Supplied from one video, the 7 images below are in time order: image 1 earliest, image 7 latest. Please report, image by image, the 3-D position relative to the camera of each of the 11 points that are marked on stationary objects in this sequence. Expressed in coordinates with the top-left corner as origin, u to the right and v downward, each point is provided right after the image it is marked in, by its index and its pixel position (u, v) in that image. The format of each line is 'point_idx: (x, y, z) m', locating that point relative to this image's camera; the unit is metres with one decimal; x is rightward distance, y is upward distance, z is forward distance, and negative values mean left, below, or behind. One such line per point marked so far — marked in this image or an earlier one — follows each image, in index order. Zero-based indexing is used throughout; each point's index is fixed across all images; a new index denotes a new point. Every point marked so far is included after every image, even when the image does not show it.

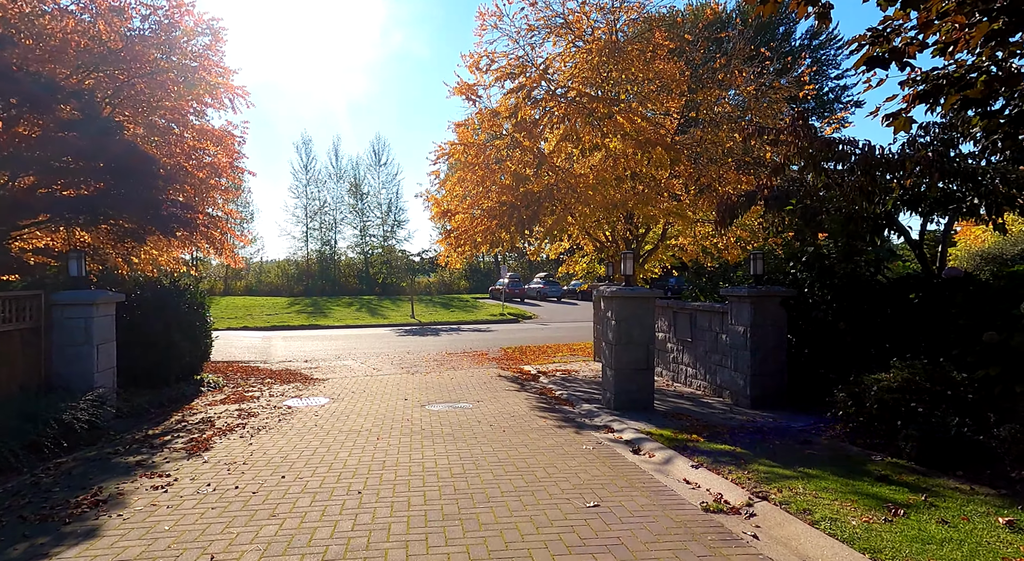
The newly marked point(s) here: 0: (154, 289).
0: (-5.5, -0.2, +9.8) m
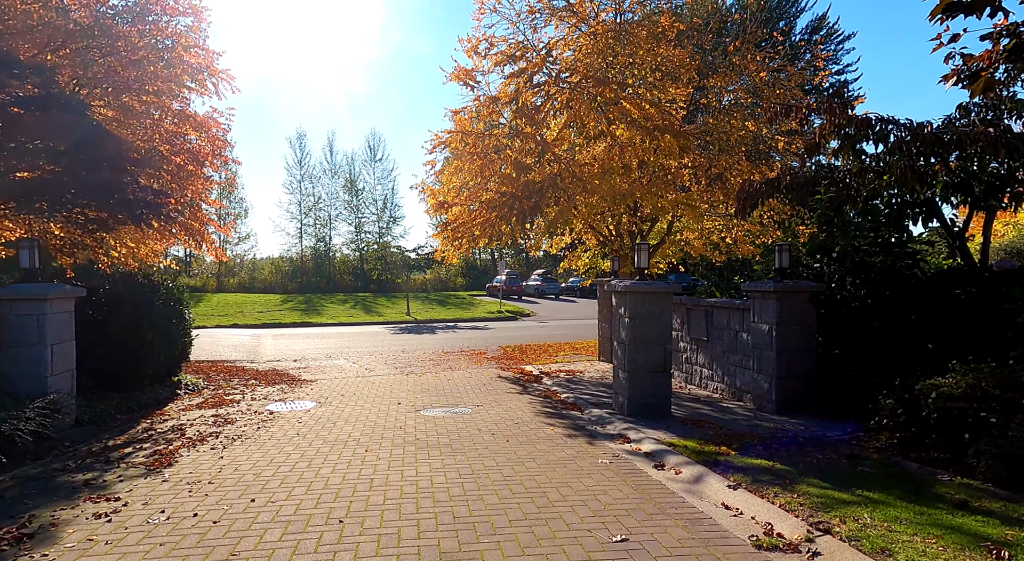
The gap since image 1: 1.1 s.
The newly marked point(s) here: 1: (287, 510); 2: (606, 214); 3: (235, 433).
0: (-5.5, -0.1, +9.0) m
1: (-1.5, -1.5, +4.3) m
2: (+2.0, +1.4, +13.4) m
3: (-3.0, -1.6, +6.9) m
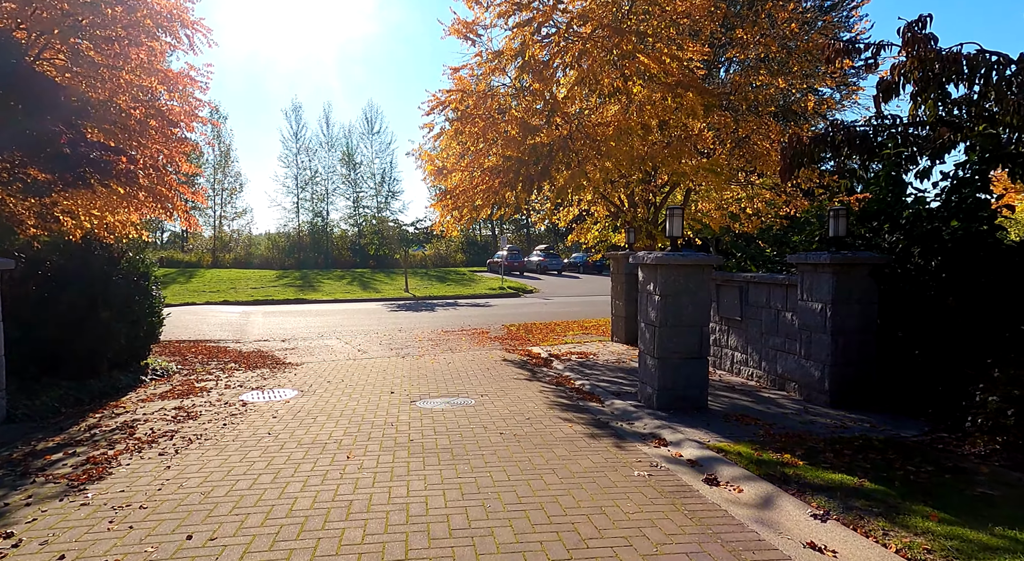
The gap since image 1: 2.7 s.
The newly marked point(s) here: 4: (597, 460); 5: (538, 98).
0: (-5.4, +0.3, +7.9) m
1: (-1.4, -1.4, +3.2) m
2: (+2.1, +1.9, +12.2) m
3: (-2.9, -1.4, +5.8) m
4: (+0.6, -1.3, +4.8) m
5: (+0.5, +3.4, +11.9) m
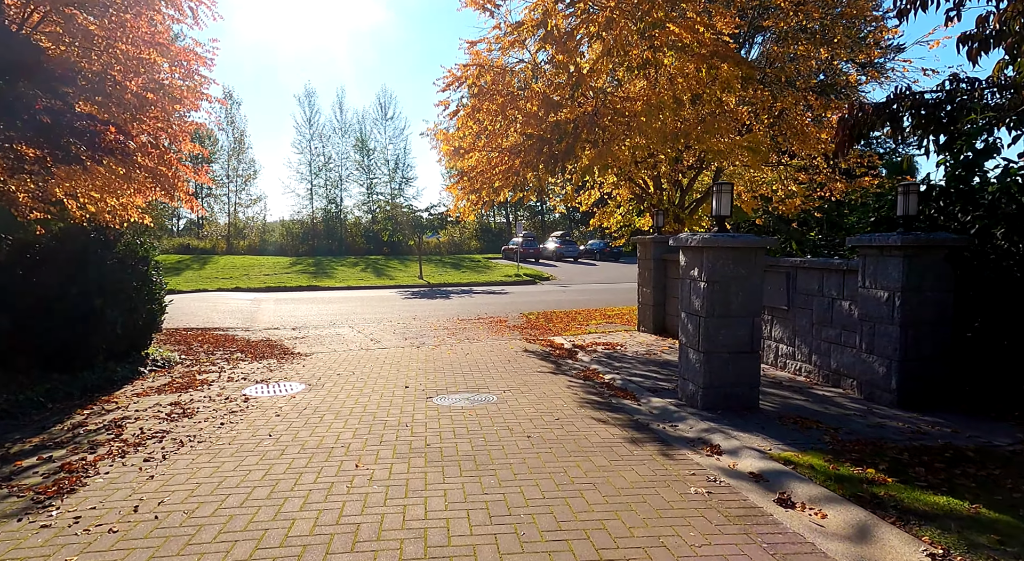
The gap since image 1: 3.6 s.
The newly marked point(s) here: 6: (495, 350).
0: (-5.1, +0.5, +7.3) m
1: (-1.2, -1.3, +2.6) m
2: (+2.4, +2.2, +11.4) m
3: (-2.6, -1.2, +5.2) m
4: (+0.8, -1.2, +4.1) m
5: (+0.9, +3.6, +11.2) m
6: (-0.3, -1.1, +10.1) m
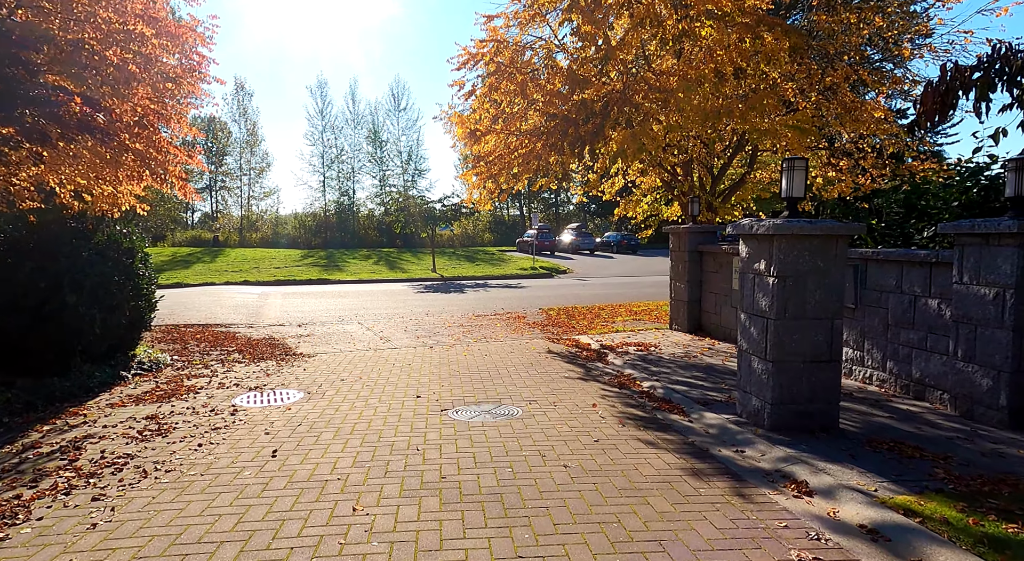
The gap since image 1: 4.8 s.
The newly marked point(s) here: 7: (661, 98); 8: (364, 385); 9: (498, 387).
0: (-4.8, +0.5, +6.5) m
1: (-1.0, -1.3, +1.7) m
2: (+2.8, +2.3, +10.4) m
3: (-2.4, -1.2, +4.4) m
4: (+1.0, -1.2, +3.2) m
5: (+1.2, +3.7, +10.2) m
6: (+0.1, -1.0, +9.2) m
7: (+2.2, +2.7, +9.6) m
8: (-1.6, -1.1, +6.8) m
9: (-0.1, -1.1, +6.7) m
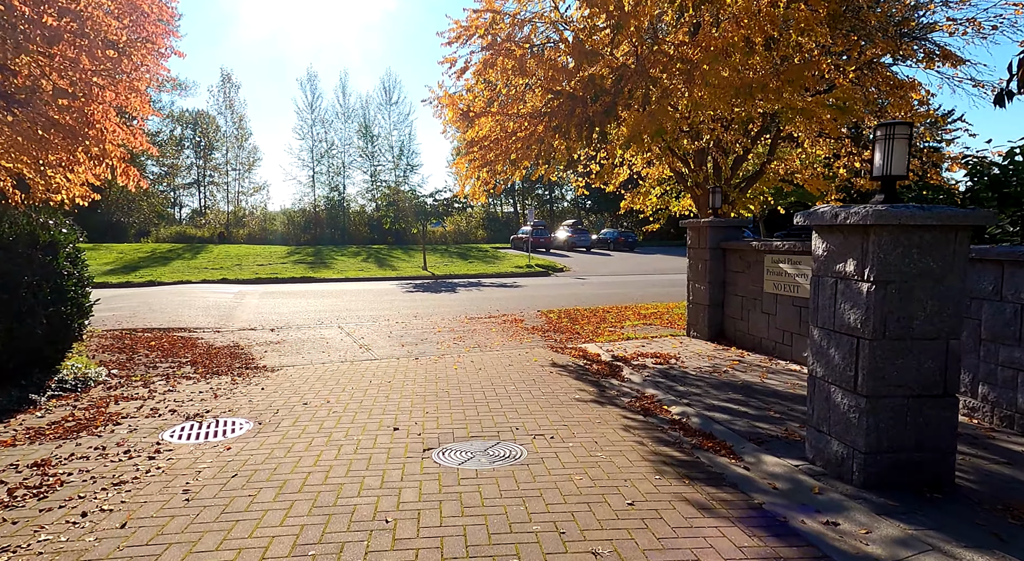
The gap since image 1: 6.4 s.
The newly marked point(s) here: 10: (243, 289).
0: (-4.8, +0.5, +5.2) m
1: (-1.0, -1.3, +0.4) m
2: (+2.7, +2.2, +9.2) m
3: (-2.4, -1.2, +3.1) m
4: (+1.1, -1.3, +2.0) m
5: (+1.2, +3.7, +8.9) m
6: (0.0, -1.0, +7.9) m
7: (+2.2, +2.7, +8.4) m
8: (-1.6, -1.1, +5.6) m
9: (-0.1, -1.1, +5.5) m
10: (-7.8, -0.2, +18.7) m
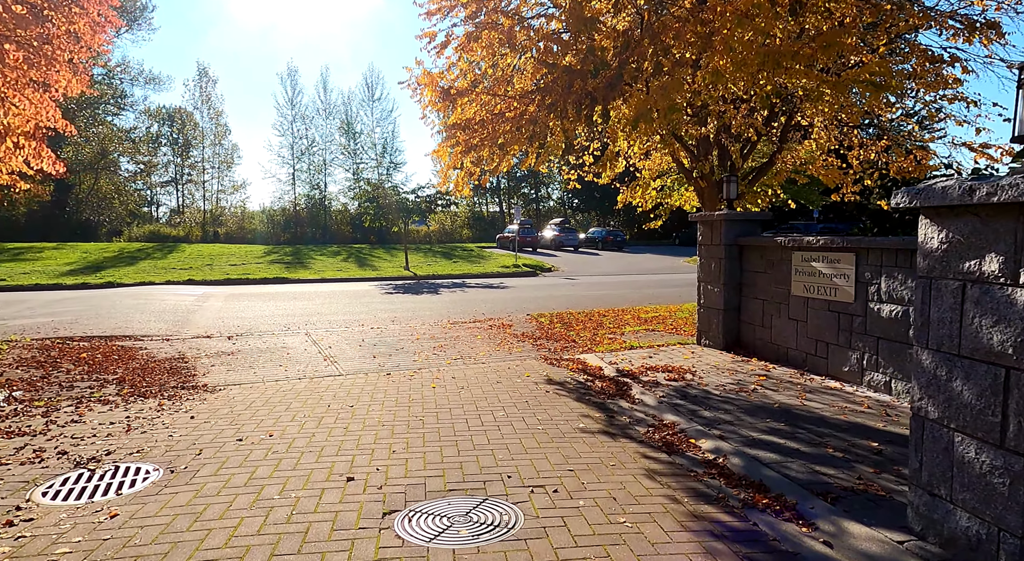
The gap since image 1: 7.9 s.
0: (-4.9, +0.5, +3.9) m
1: (-0.9, -1.3, -0.8) m
2: (+2.6, +2.2, +8.1) m
3: (-2.4, -1.2, +1.8) m
4: (+1.1, -1.3, +0.8) m
5: (+1.0, +3.7, +7.8) m
6: (-0.1, -1.0, +6.7) m
7: (+2.1, +2.7, +7.2) m
8: (-1.6, -1.2, +4.4) m
9: (-0.2, -1.2, +4.3) m
10: (-8.2, -0.3, +17.4) m
